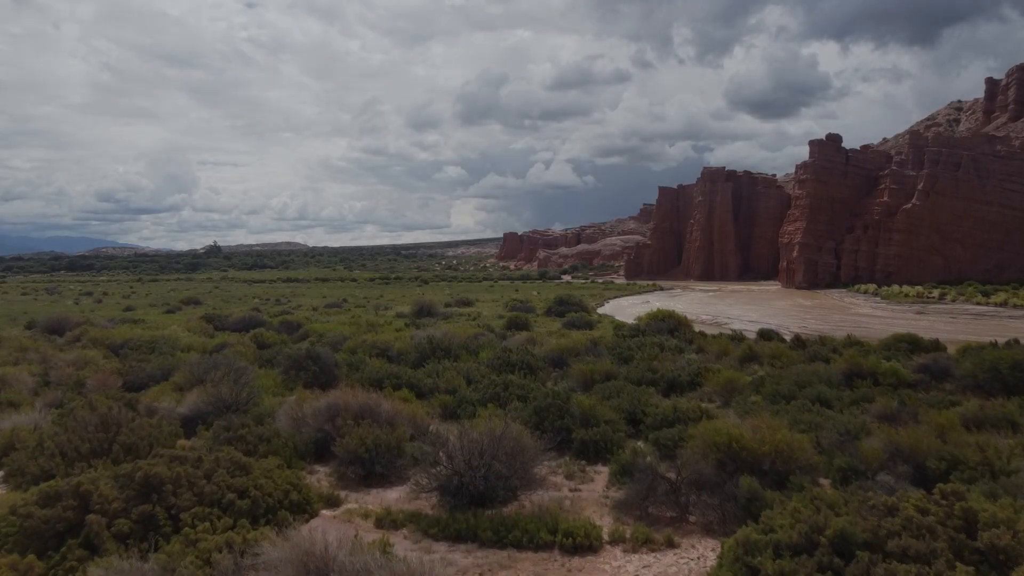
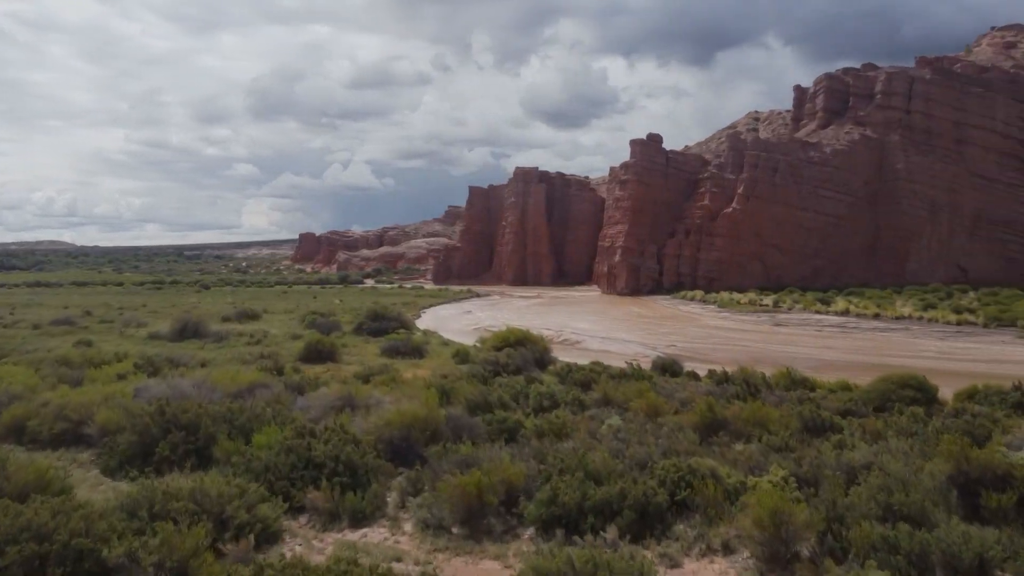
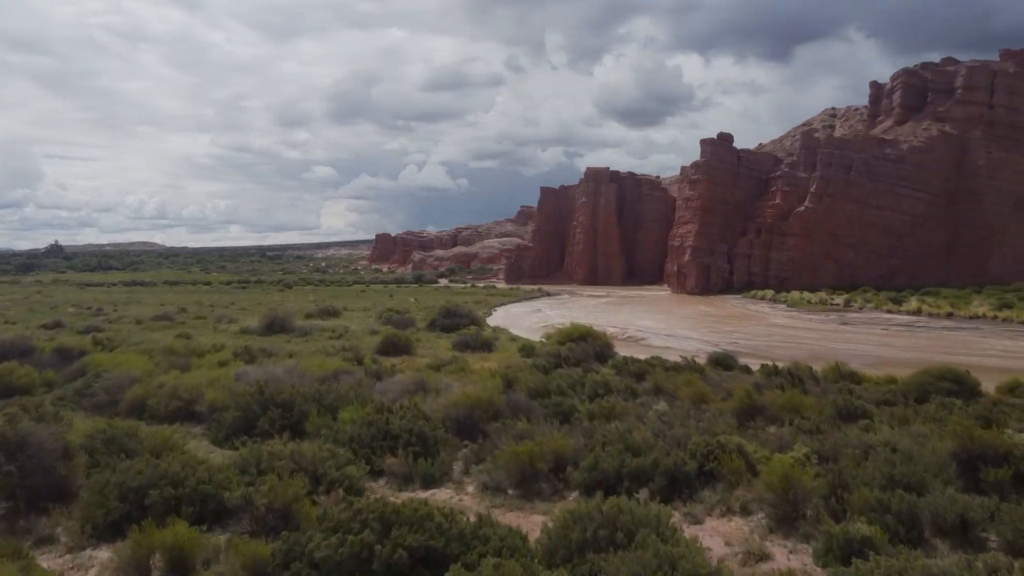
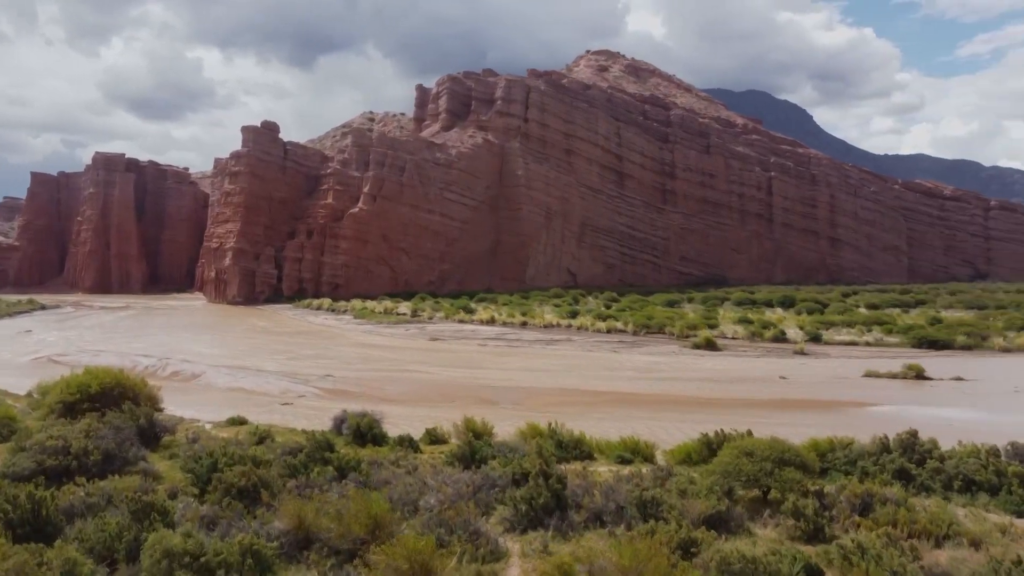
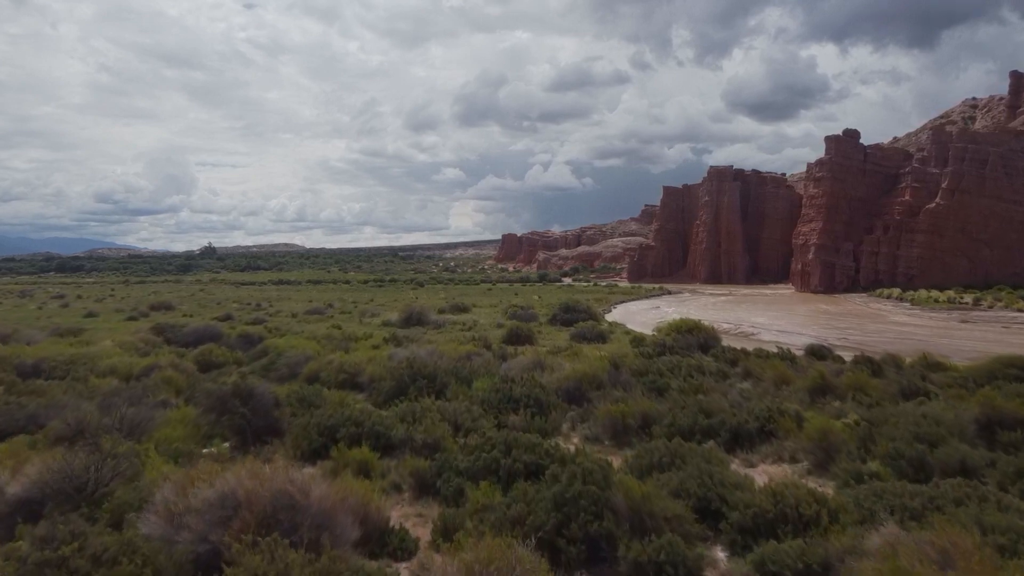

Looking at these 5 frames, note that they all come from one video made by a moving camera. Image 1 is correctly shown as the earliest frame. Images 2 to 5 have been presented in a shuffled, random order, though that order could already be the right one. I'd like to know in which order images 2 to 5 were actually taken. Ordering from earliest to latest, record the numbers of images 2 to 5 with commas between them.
5, 3, 2, 4
